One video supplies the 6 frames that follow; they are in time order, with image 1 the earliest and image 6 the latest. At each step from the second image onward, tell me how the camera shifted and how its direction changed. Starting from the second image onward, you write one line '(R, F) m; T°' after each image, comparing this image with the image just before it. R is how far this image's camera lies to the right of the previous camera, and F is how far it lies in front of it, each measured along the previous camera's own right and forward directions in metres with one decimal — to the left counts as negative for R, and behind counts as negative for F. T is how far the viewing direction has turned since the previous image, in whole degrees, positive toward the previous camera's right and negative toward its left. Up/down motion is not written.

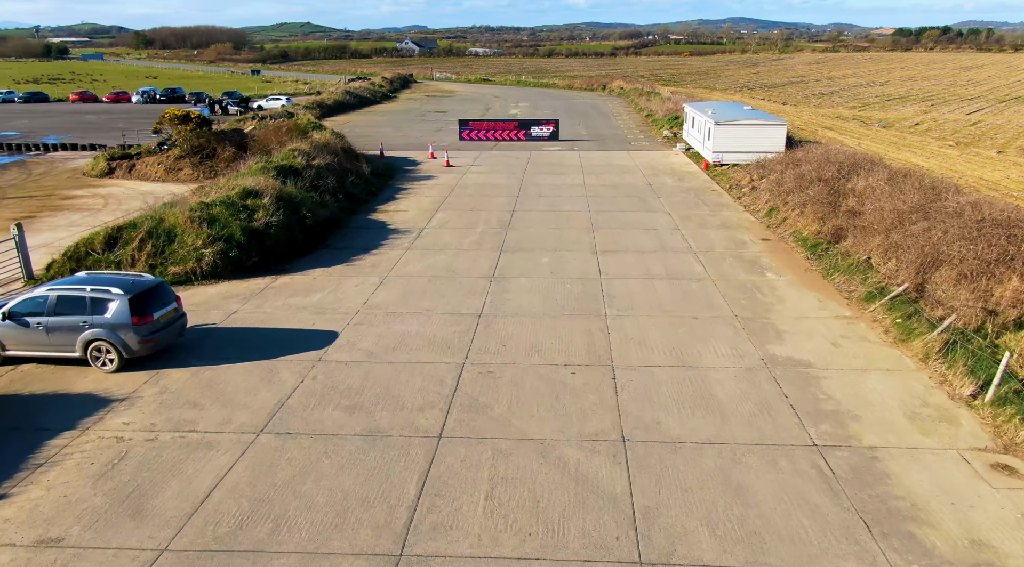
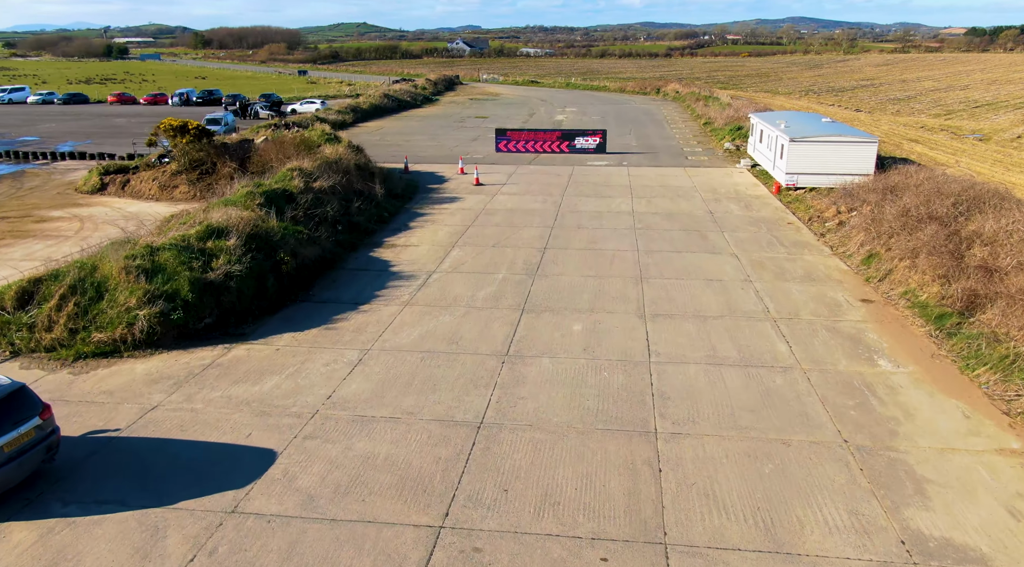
(+0.4, +3.5) m; -4°
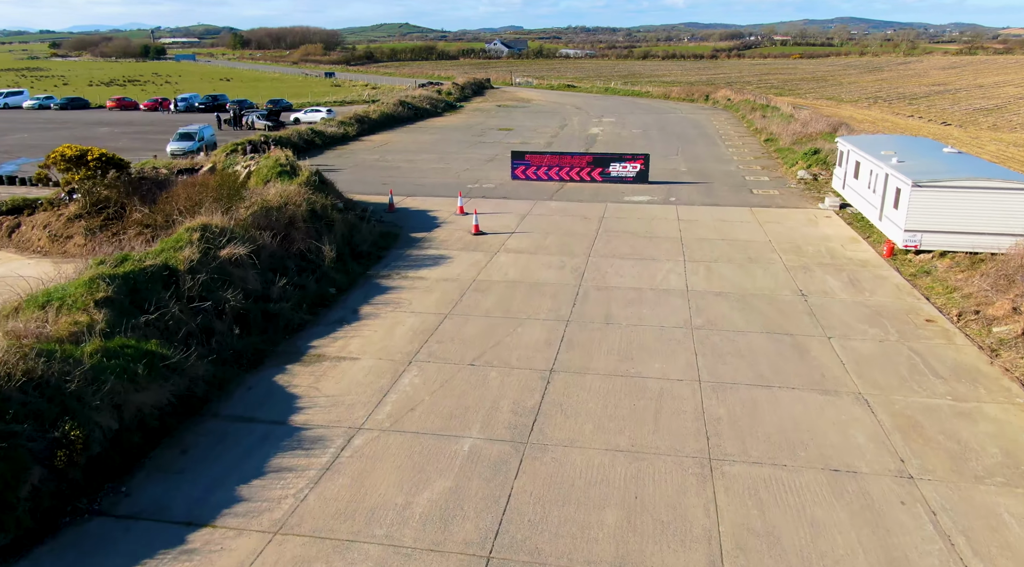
(+0.7, +6.1) m; -3°
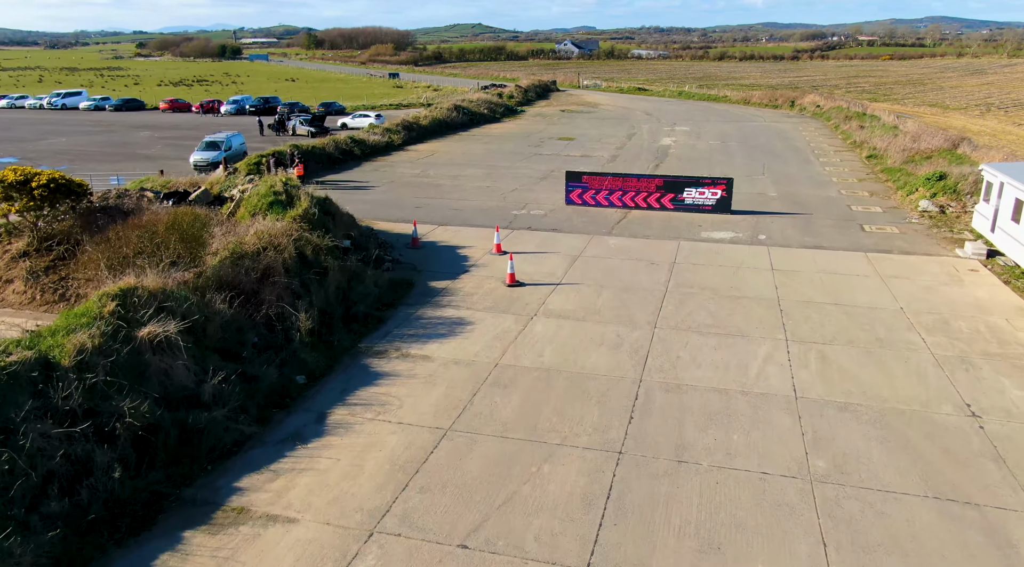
(+0.4, +4.0) m; -5°
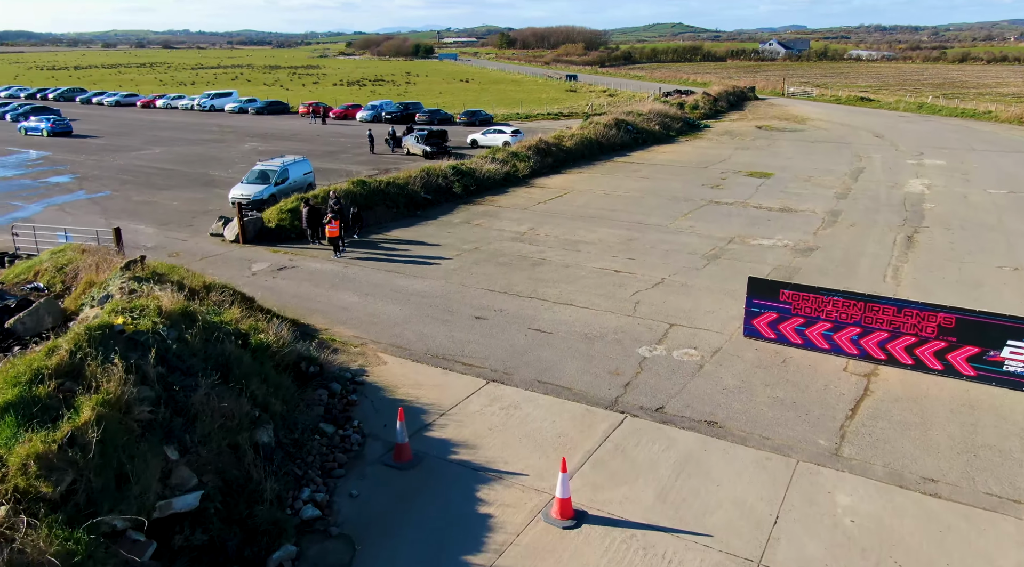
(+0.7, +9.9) m; -13°
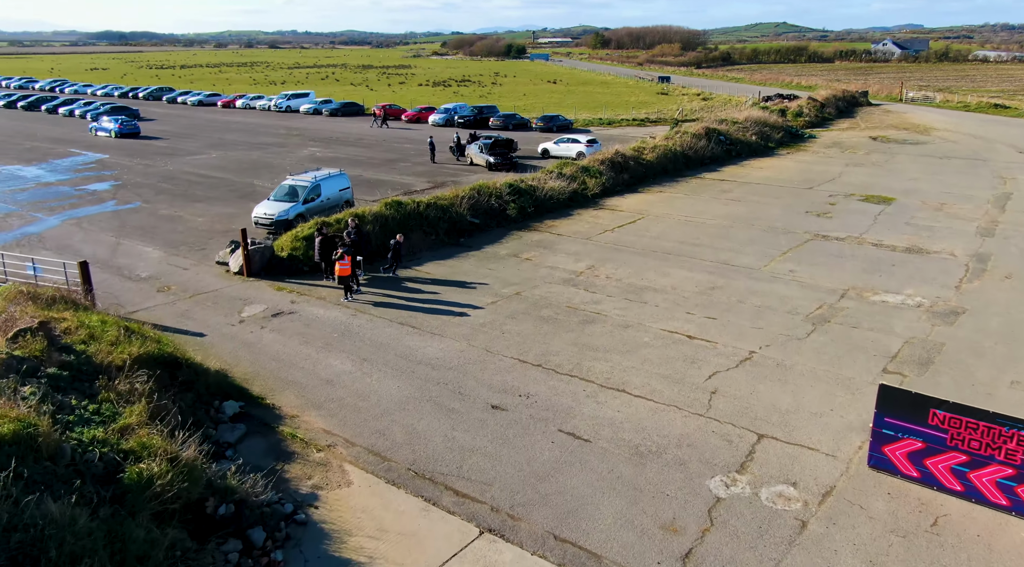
(+0.7, +3.4) m; -6°
